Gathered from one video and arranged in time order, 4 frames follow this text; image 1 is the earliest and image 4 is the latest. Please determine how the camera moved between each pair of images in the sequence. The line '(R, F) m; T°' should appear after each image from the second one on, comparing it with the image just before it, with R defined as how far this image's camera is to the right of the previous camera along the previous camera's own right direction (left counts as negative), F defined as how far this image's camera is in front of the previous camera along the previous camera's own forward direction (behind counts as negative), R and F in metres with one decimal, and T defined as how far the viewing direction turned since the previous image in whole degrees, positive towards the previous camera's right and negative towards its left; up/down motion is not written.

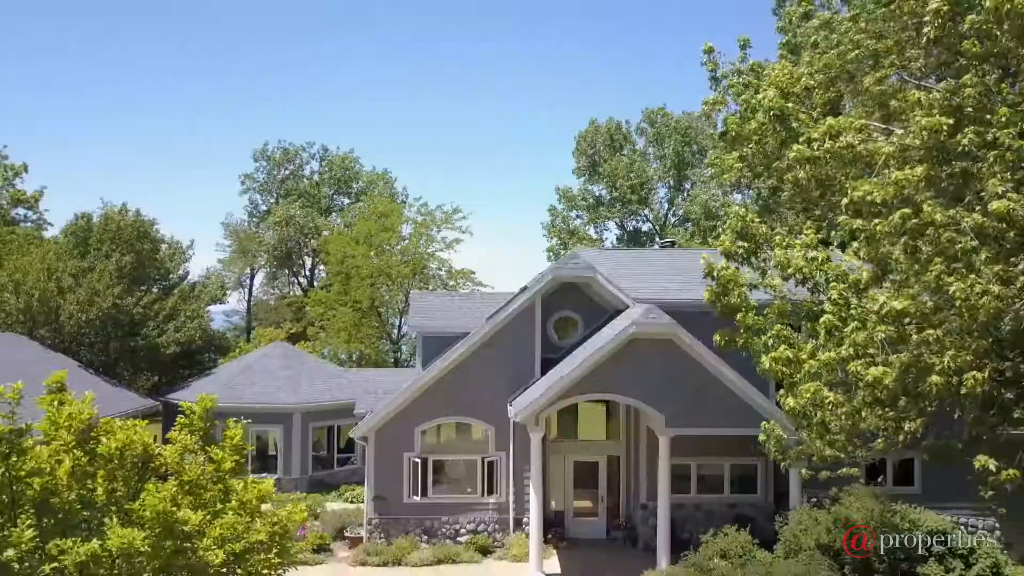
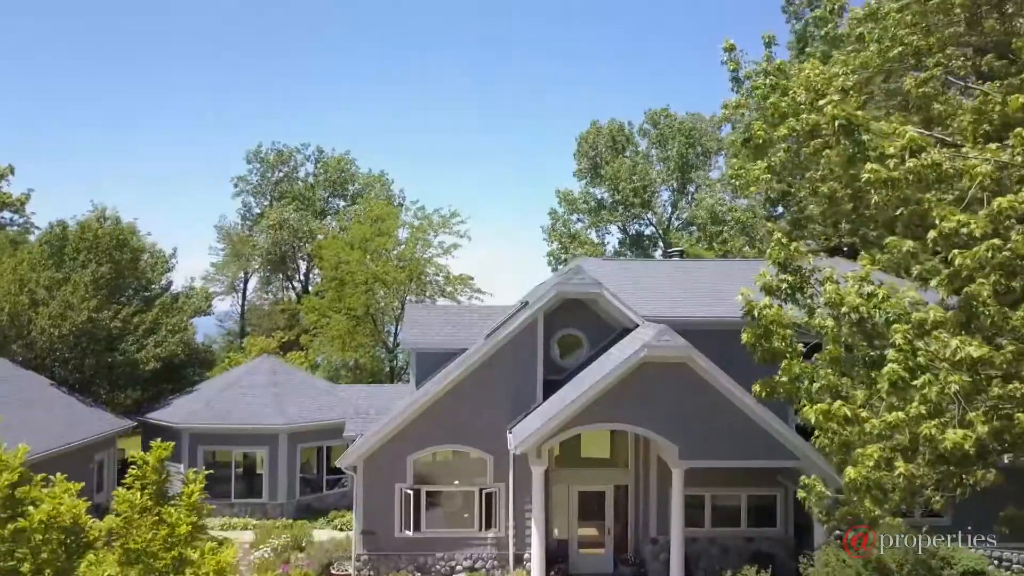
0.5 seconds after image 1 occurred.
(0.0, +1.2) m; 0°
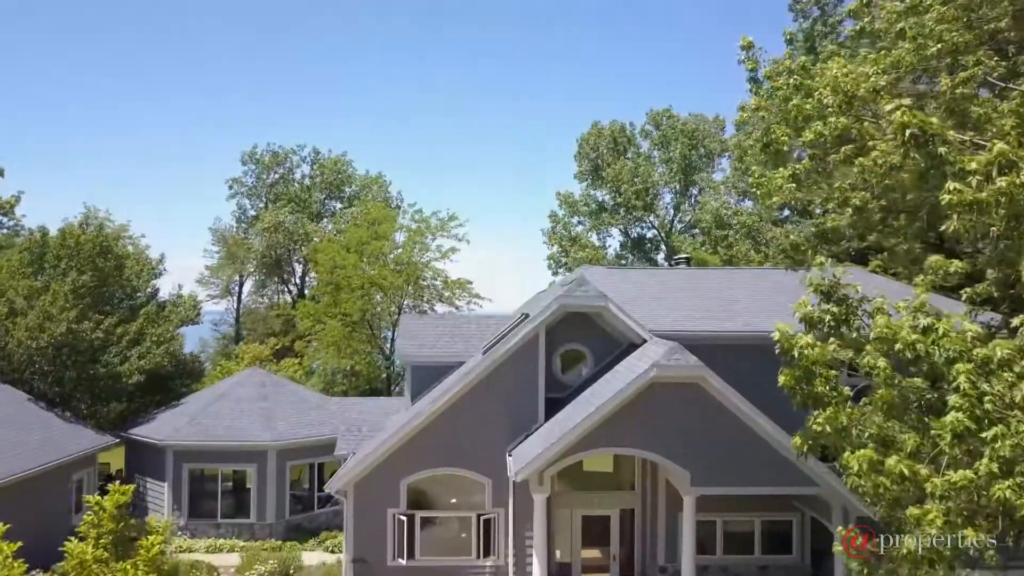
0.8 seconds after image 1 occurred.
(0.0, +0.9) m; 0°
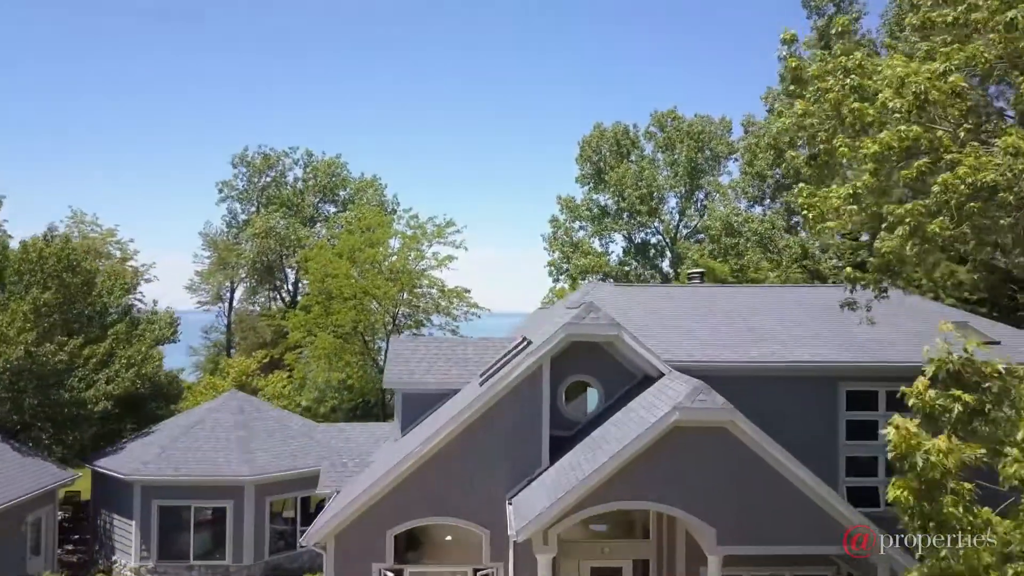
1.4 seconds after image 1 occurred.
(0.0, +1.6) m; 0°
